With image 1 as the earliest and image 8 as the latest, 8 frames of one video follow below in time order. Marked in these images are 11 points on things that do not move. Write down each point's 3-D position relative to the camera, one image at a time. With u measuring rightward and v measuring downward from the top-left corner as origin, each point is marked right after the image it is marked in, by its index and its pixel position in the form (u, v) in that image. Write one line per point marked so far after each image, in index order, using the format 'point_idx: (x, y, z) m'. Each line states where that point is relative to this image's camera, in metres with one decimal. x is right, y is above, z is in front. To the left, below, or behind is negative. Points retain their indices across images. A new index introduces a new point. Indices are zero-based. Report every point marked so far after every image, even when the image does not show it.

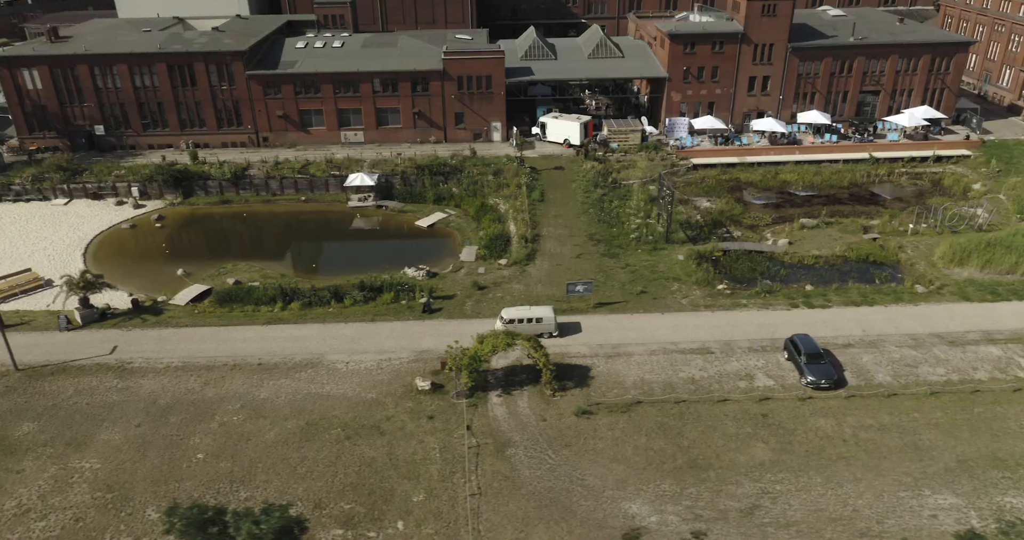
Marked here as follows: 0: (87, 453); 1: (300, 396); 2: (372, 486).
0: (-10.4, -4.5, +17.8) m
1: (-5.8, -3.4, +19.7) m
2: (-3.2, -5.0, +16.7) m
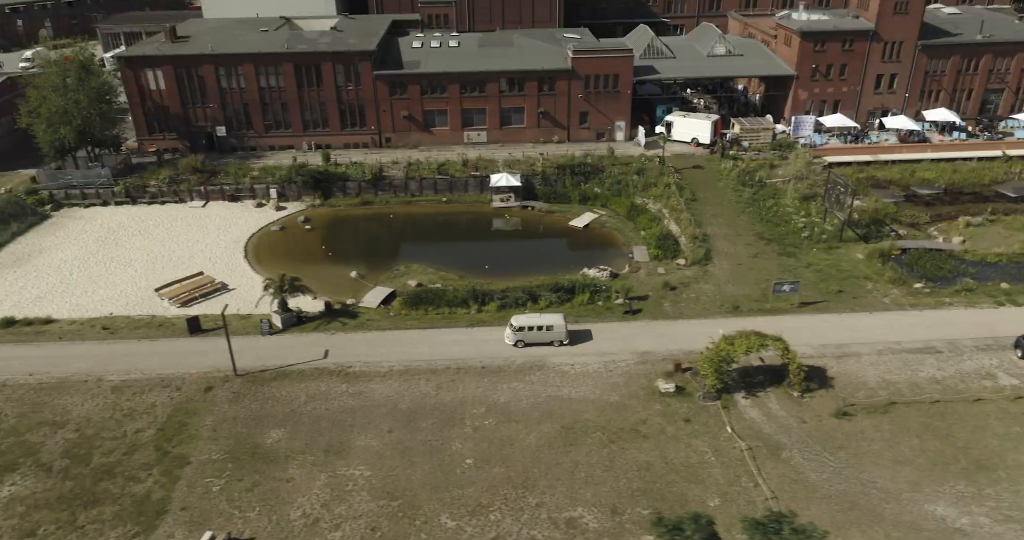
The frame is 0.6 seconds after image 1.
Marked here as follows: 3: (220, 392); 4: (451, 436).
0: (-3.9, -4.6, +17.4) m
1: (+0.8, -3.5, +19.3) m
2: (+3.4, -5.0, +16.4) m
3: (-8.0, -3.3, +19.8) m
4: (-1.5, -4.1, +18.0) m
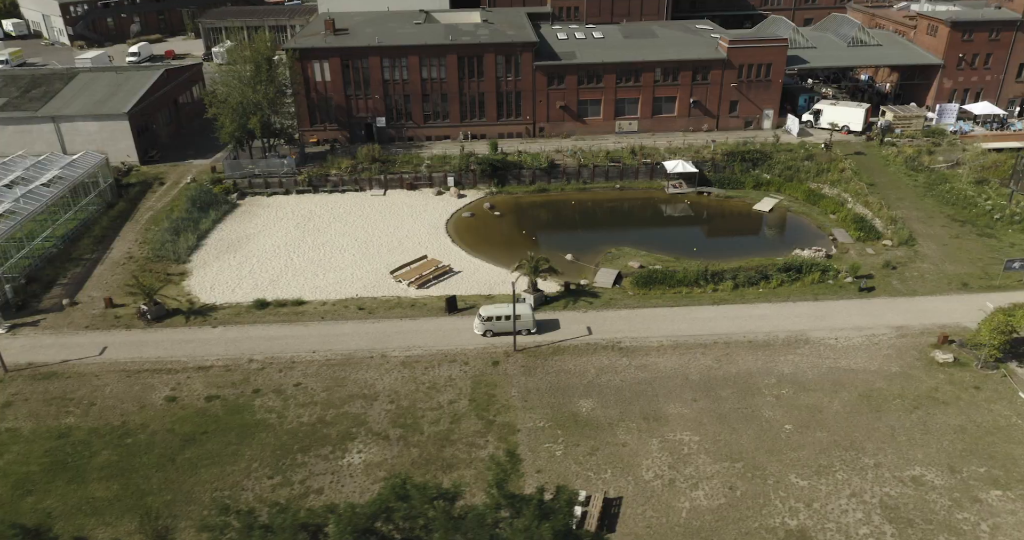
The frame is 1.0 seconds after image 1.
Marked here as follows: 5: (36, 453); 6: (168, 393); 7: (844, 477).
0: (+4.1, -3.9, +18.2) m
1: (+8.7, -2.8, +20.1) m
2: (+11.3, -4.3, +17.2) m
3: (-0.1, -2.7, +20.6) m
4: (+6.4, -3.5, +18.9) m
5: (-11.8, -4.5, +17.8) m
6: (-9.4, -3.4, +19.8) m
7: (+7.6, -4.8, +16.6) m
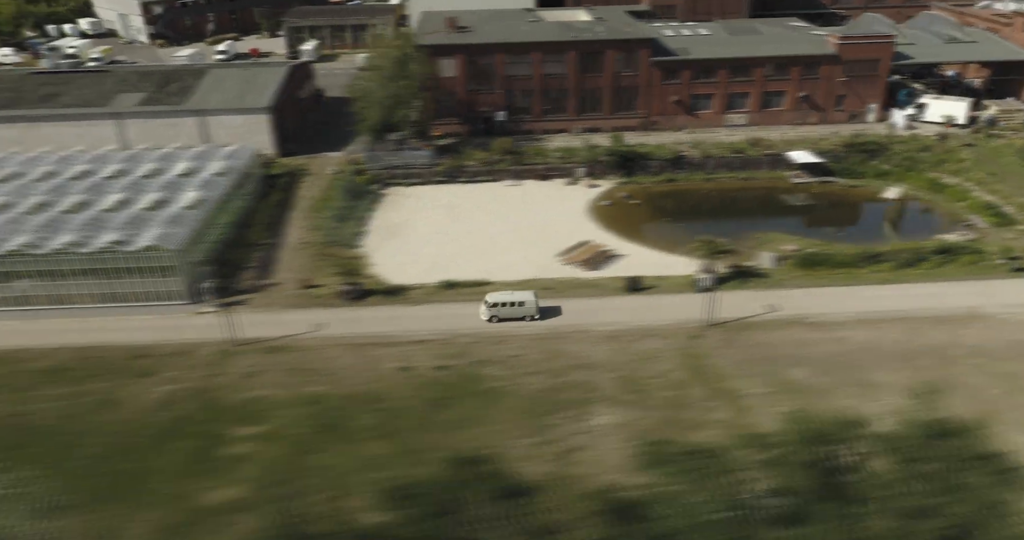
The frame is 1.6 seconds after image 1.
0: (+10.1, -3.3, +19.5) m
1: (+14.8, -2.1, +21.5) m
2: (+17.4, -3.7, +18.6) m
3: (+6.0, -2.1, +21.9) m
4: (+12.5, -2.9, +20.2) m
5: (-5.7, -3.9, +19.2) m
6: (-3.4, -2.7, +21.2) m
7: (+13.7, -4.1, +18.0) m
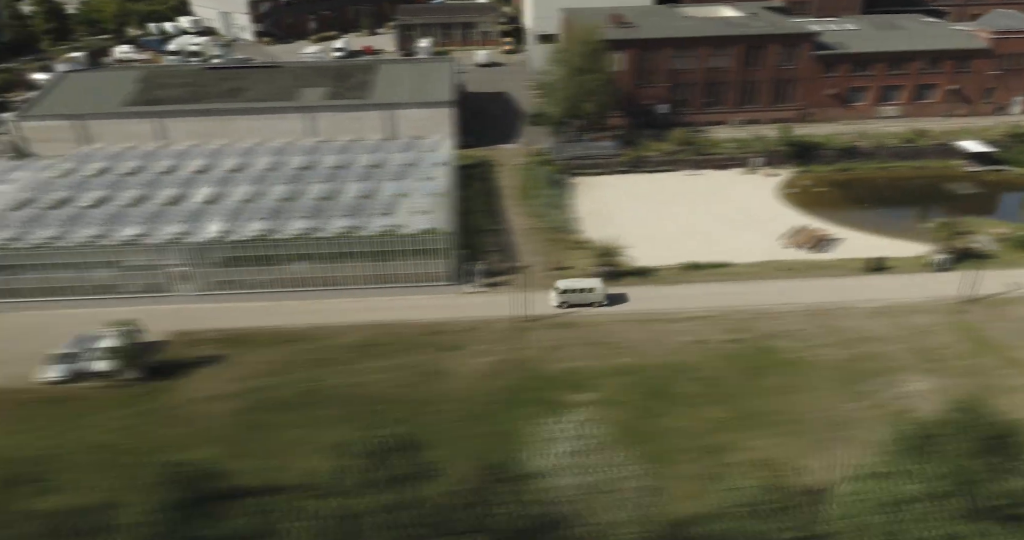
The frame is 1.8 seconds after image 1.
0: (+18.9, -2.6, +20.8) m
1: (+23.5, -1.4, +22.8) m
2: (+26.2, -2.9, +19.9) m
3: (+14.7, -1.4, +23.2) m
4: (+21.3, -2.2, +21.5) m
5: (+3.0, -3.3, +20.4) m
6: (+5.4, -2.1, +22.4) m
7: (+22.5, -3.4, +19.3) m
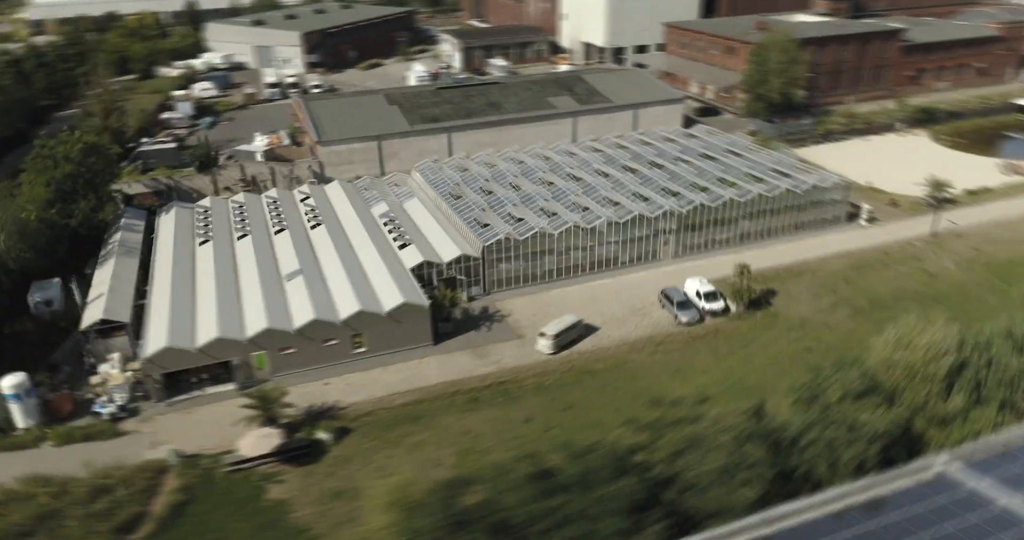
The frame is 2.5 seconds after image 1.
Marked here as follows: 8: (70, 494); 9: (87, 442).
0: (+36.6, +3.2, +34.1) m
1: (+40.2, +4.9, +37.3) m
2: (+43.8, +3.9, +35.3) m
3: (+31.8, +3.6, +35.2) m
4: (+38.5, +3.9, +35.5) m
5: (+21.7, +0.4, +29.2) m
6: (+23.2, +1.7, +31.8) m
7: (+40.5, +3.0, +33.6) m
8: (-10.4, -5.3, +17.1) m
9: (-11.3, -4.6, +19.2) m
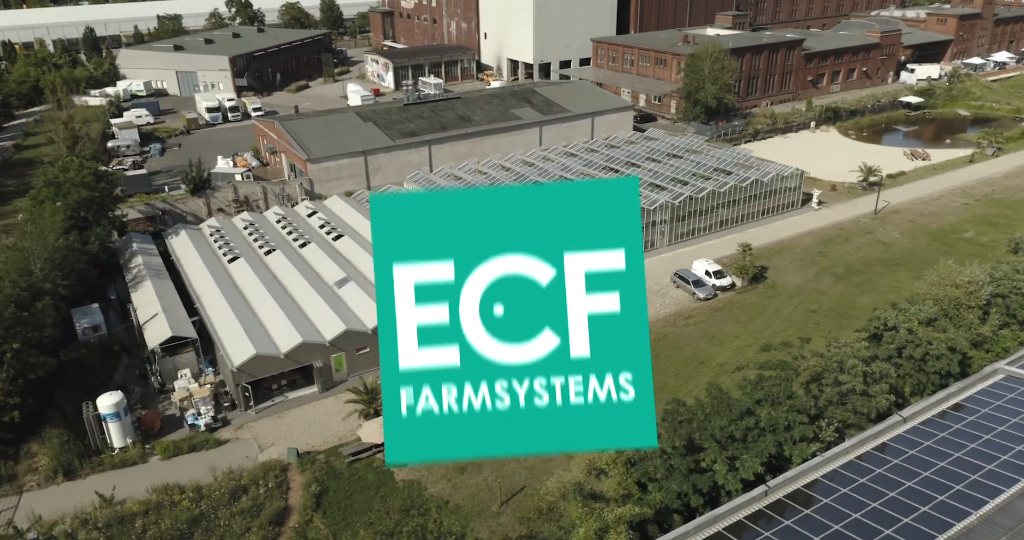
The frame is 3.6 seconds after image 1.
0: (+35.7, +5.8, +41.9) m
1: (+38.6, +7.6, +45.7) m
2: (+42.5, +7.0, +44.2) m
3: (+30.7, +5.9, +42.3) m
4: (+37.3, +6.6, +43.6) m
5: (+22.0, +2.1, +34.6) m
6: (+23.0, +3.5, +37.5) m
7: (+39.6, +5.9, +42.0) m
8: (-7.3, -5.5, +17.5) m
9: (-8.5, -4.9, +19.5) m
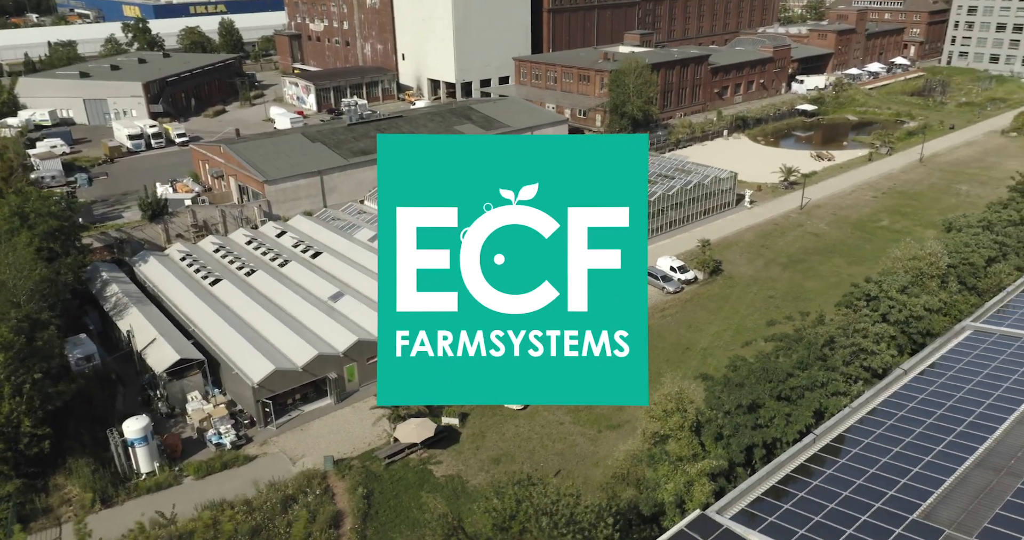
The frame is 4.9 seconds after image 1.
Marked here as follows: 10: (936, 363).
0: (+32.3, +7.2, +48.1) m
1: (+34.6, +9.0, +52.3) m
2: (+38.6, +8.7, +51.4) m
3: (+27.3, +6.9, +47.8) m
4: (+33.6, +8.0, +50.0) m
5: (+20.0, +2.9, +38.9) m
6: (+20.5, +4.3, +41.9) m
7: (+36.2, +7.5, +48.8) m
8: (-6.1, -5.8, +17.6) m
9: (-7.6, -5.3, +19.4) m
10: (+10.1, -2.2, +17.3) m
